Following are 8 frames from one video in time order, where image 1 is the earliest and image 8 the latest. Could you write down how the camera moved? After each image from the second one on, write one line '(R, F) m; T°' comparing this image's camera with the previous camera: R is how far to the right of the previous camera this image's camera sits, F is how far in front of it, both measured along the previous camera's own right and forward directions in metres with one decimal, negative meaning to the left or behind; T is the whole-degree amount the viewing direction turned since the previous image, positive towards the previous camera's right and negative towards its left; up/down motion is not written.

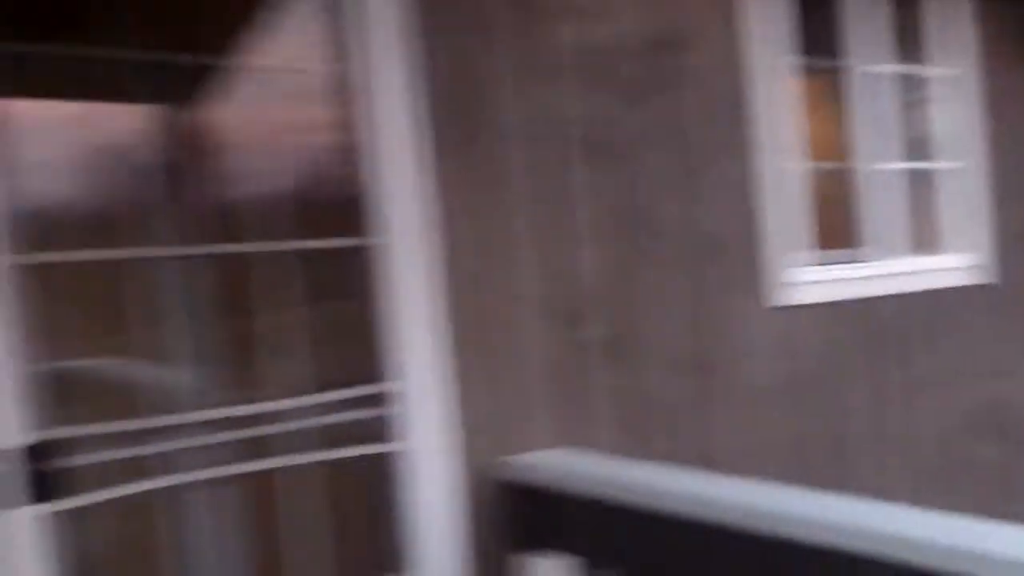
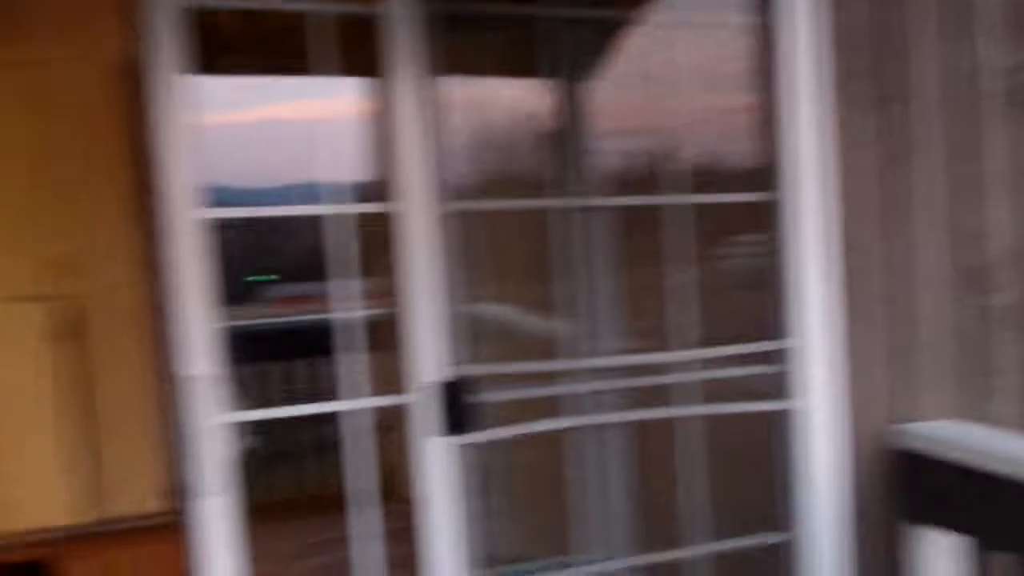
(-0.4, 0.0) m; -13°
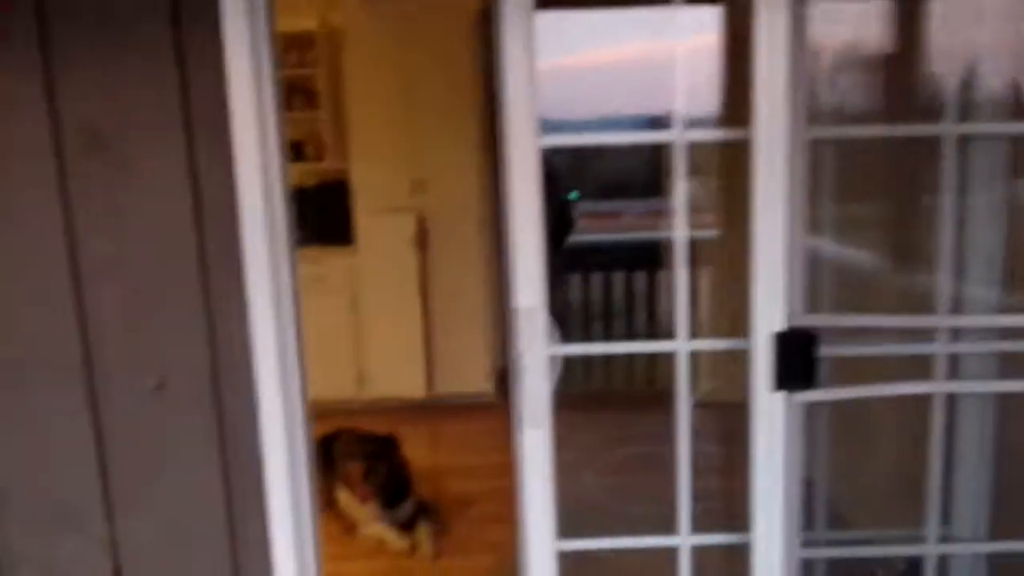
(-0.1, 0.0) m; -21°
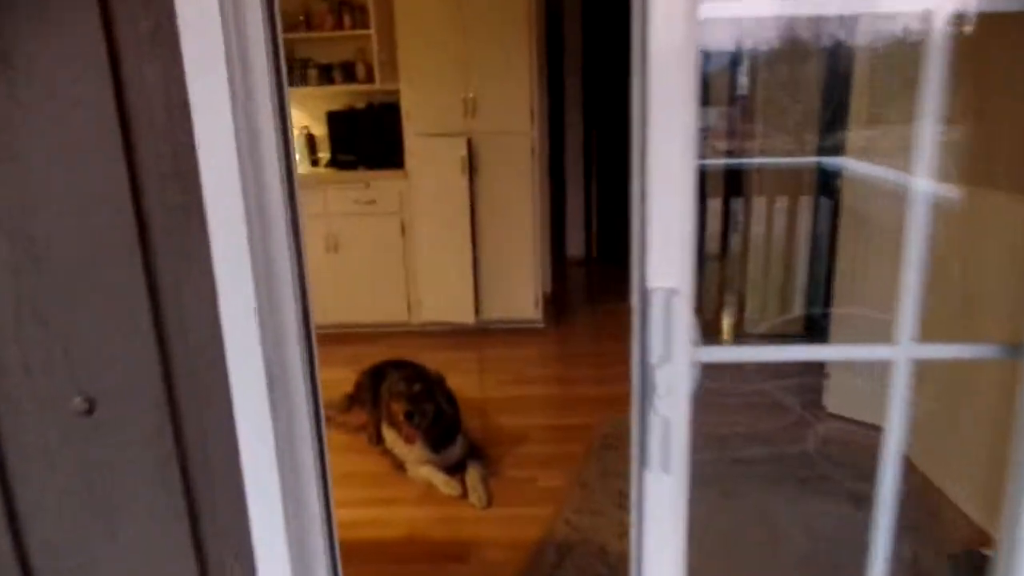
(-0.1, +0.4) m; -4°
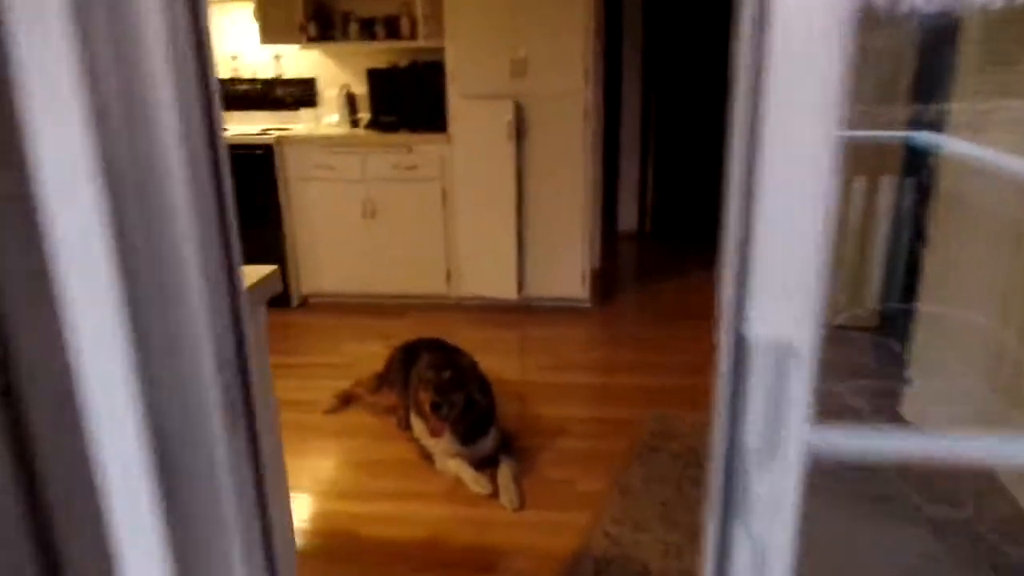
(0.0, +0.2) m; -4°
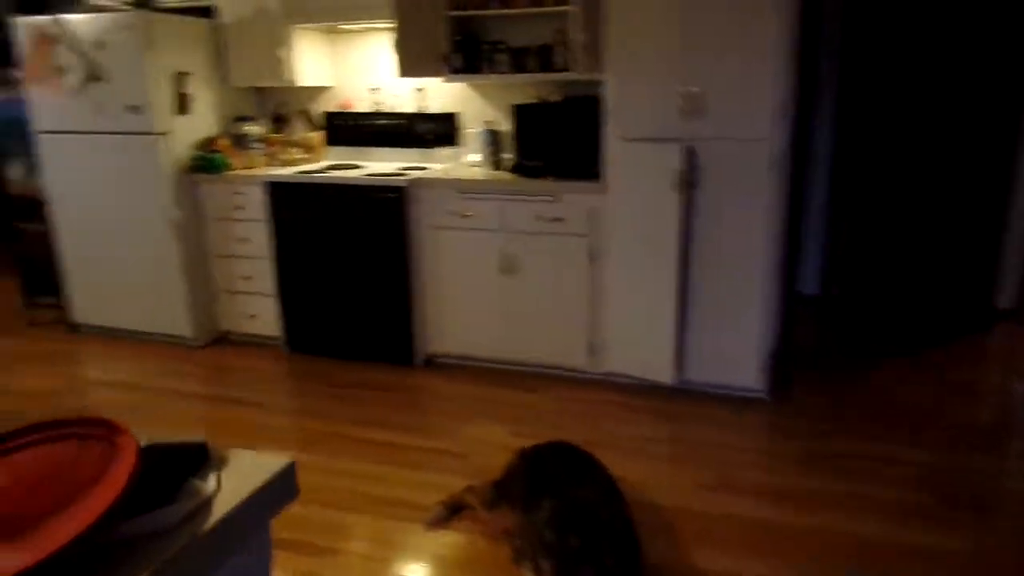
(-0.1, +0.6) m; -12°
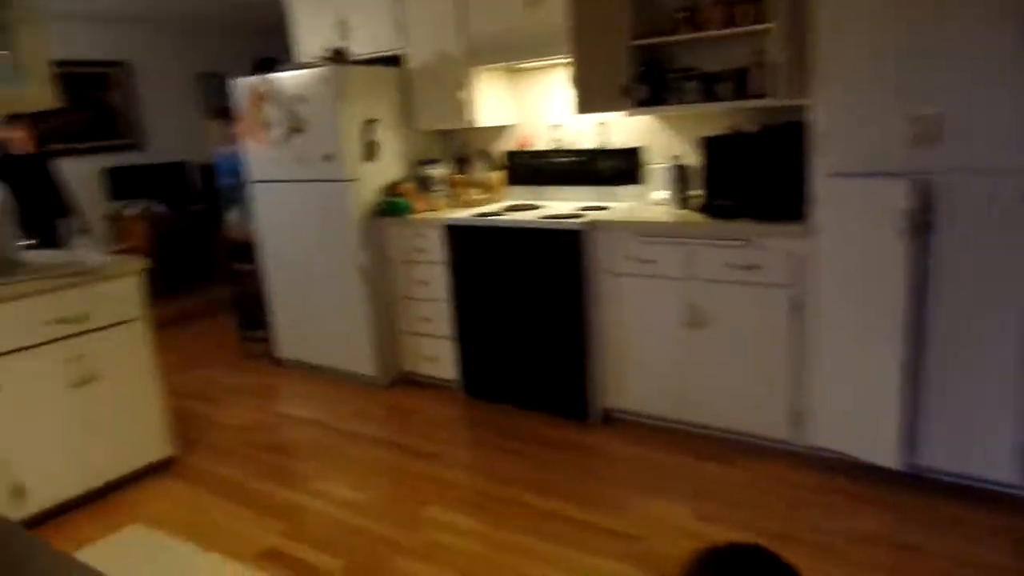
(+0.1, +0.3) m; -16°
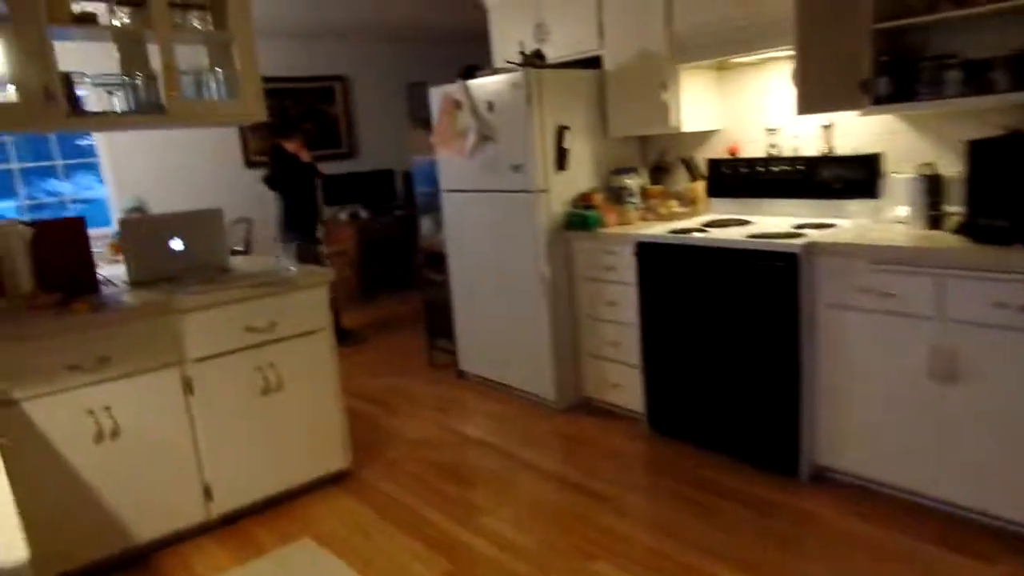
(0.0, +0.3) m; -16°
